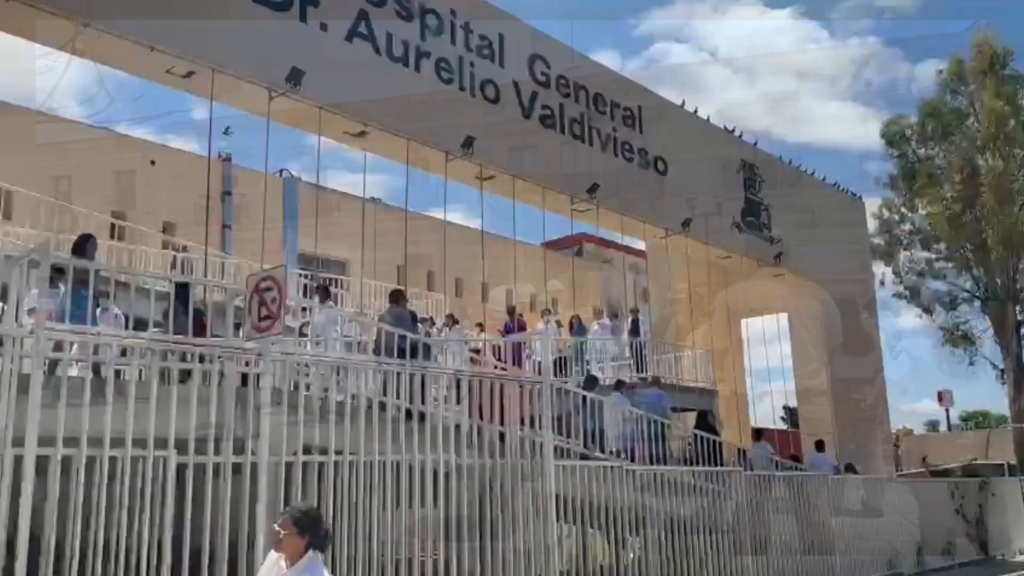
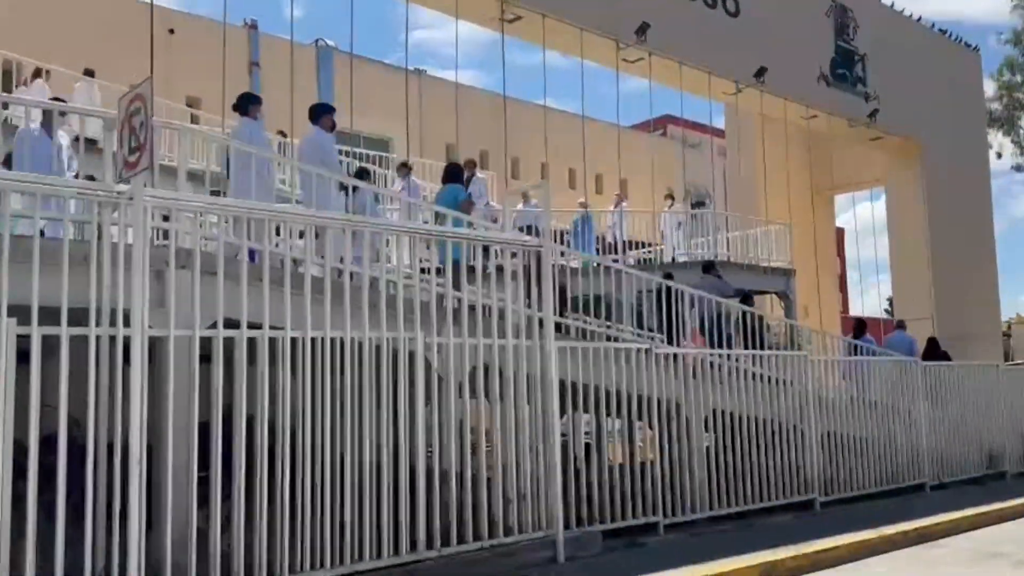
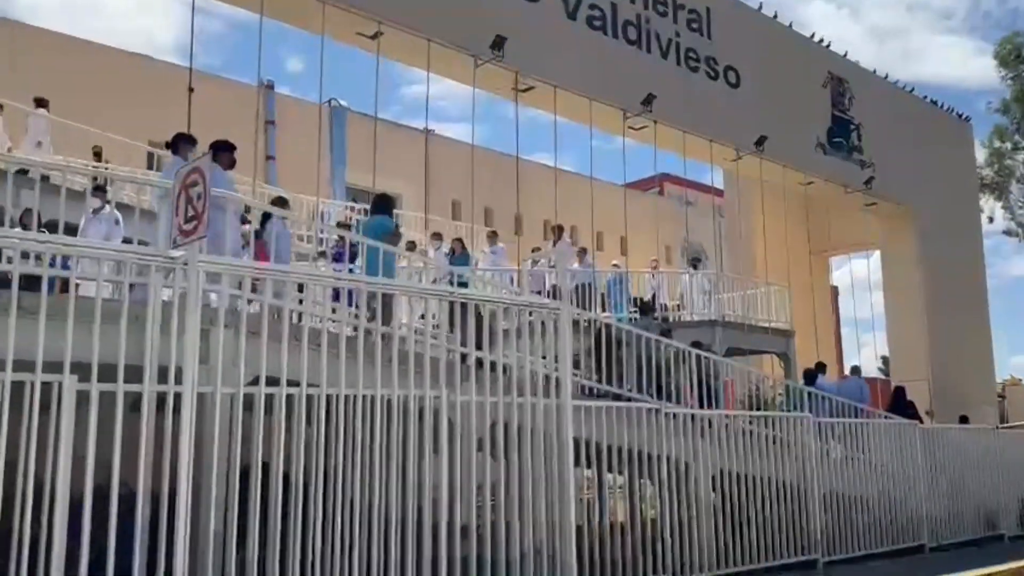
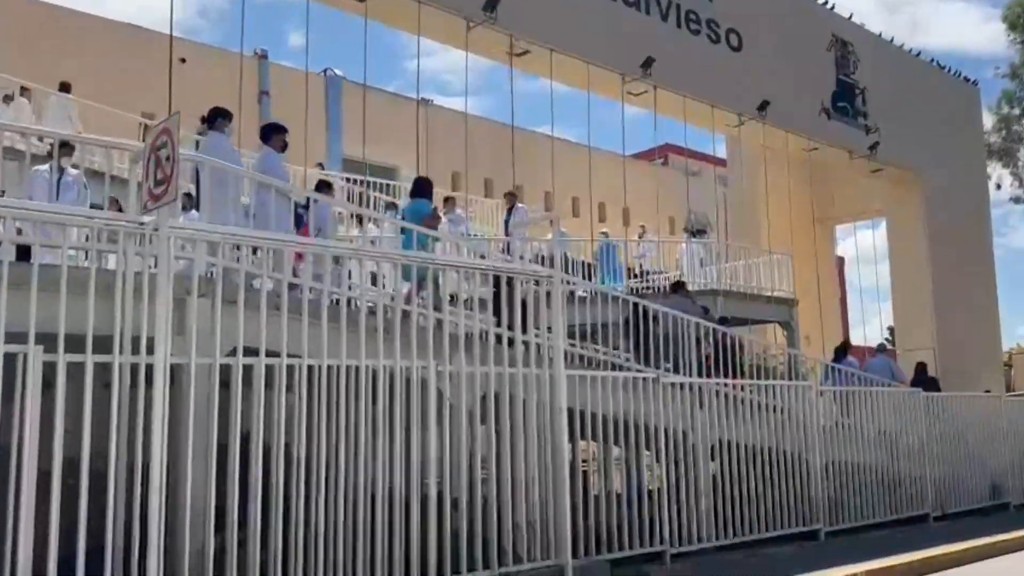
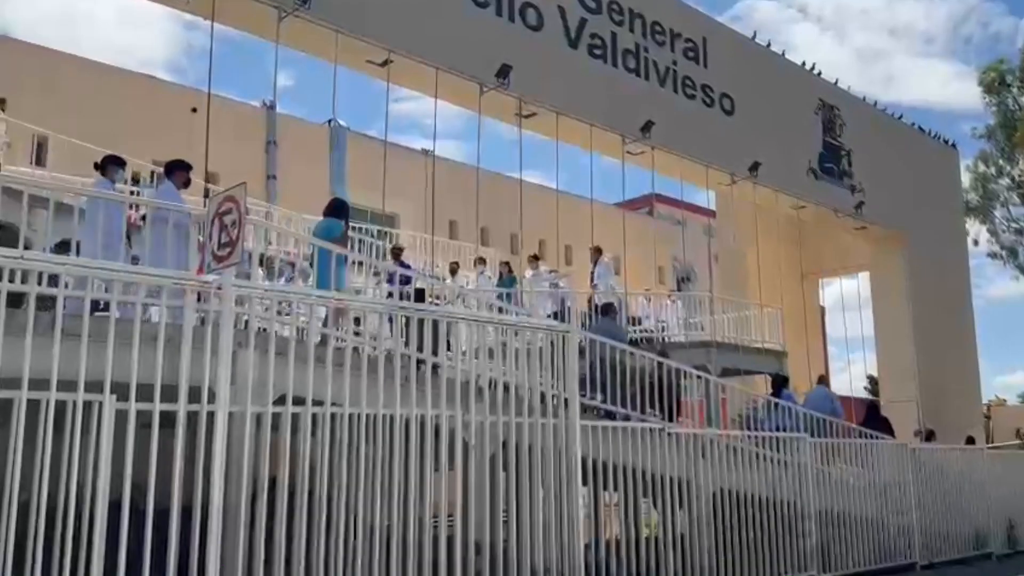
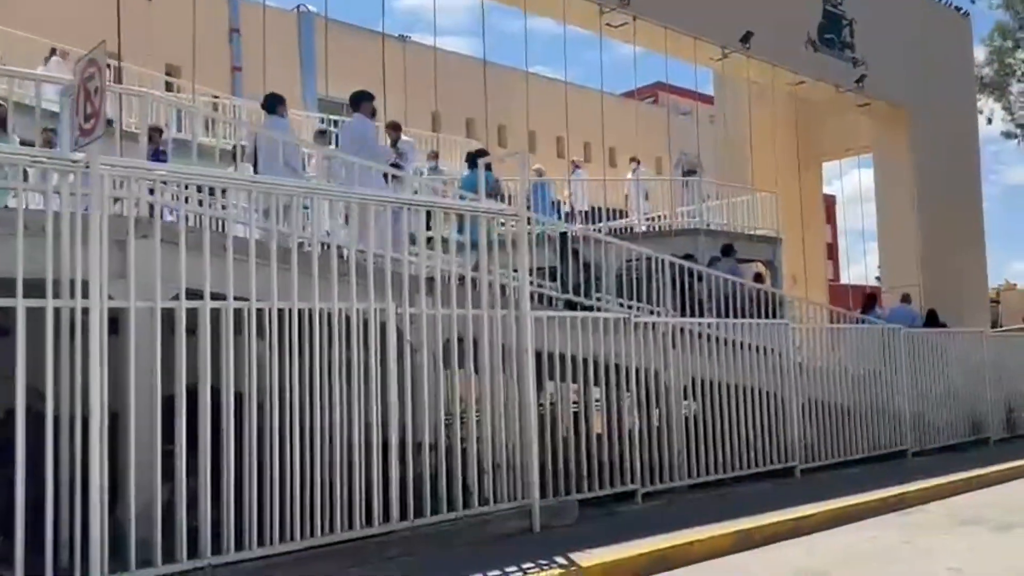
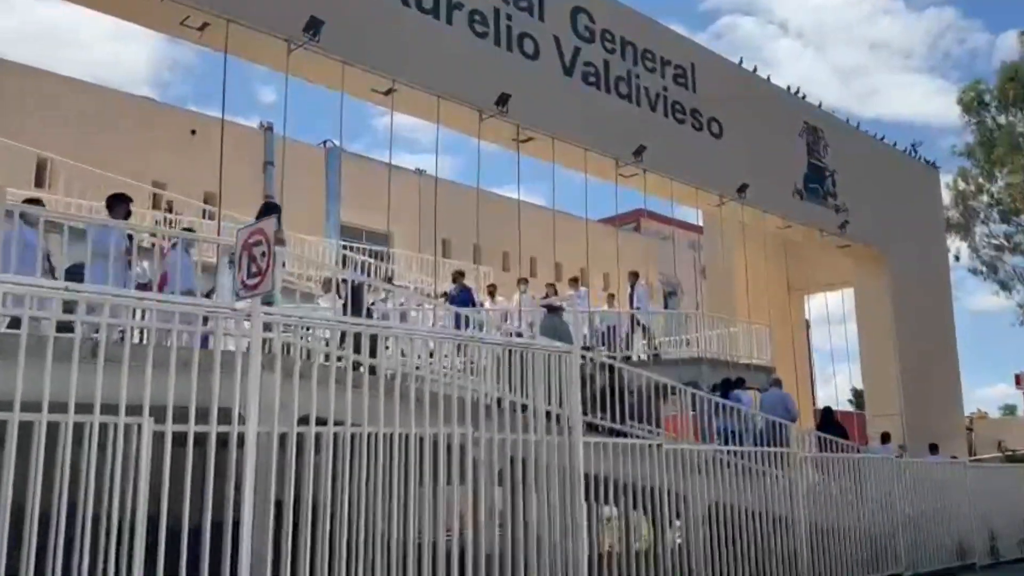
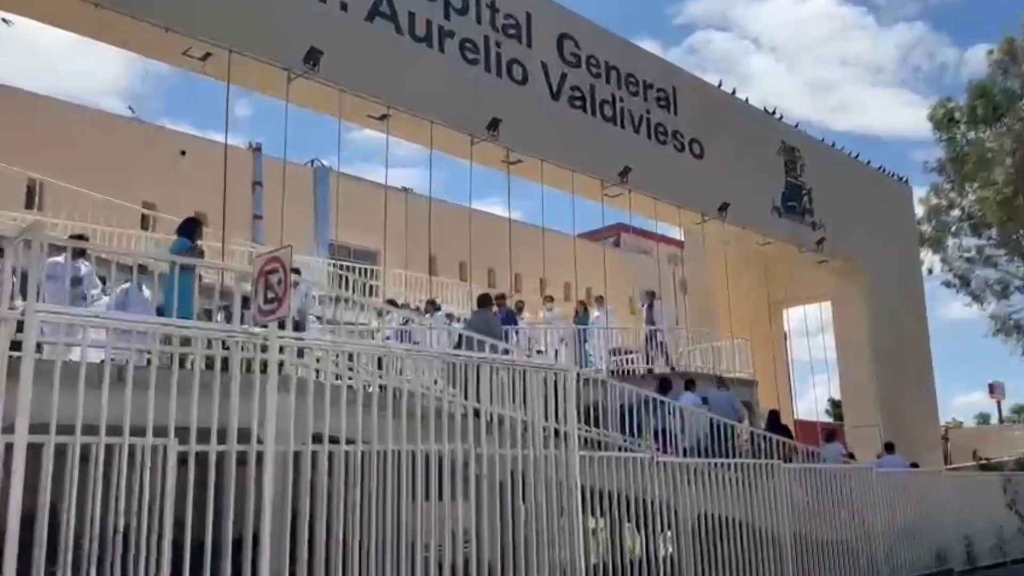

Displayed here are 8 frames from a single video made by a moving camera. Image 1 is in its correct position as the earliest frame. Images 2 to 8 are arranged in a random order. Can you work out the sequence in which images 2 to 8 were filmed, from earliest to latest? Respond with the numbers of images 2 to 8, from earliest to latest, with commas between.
8, 7, 5, 3, 4, 2, 6
